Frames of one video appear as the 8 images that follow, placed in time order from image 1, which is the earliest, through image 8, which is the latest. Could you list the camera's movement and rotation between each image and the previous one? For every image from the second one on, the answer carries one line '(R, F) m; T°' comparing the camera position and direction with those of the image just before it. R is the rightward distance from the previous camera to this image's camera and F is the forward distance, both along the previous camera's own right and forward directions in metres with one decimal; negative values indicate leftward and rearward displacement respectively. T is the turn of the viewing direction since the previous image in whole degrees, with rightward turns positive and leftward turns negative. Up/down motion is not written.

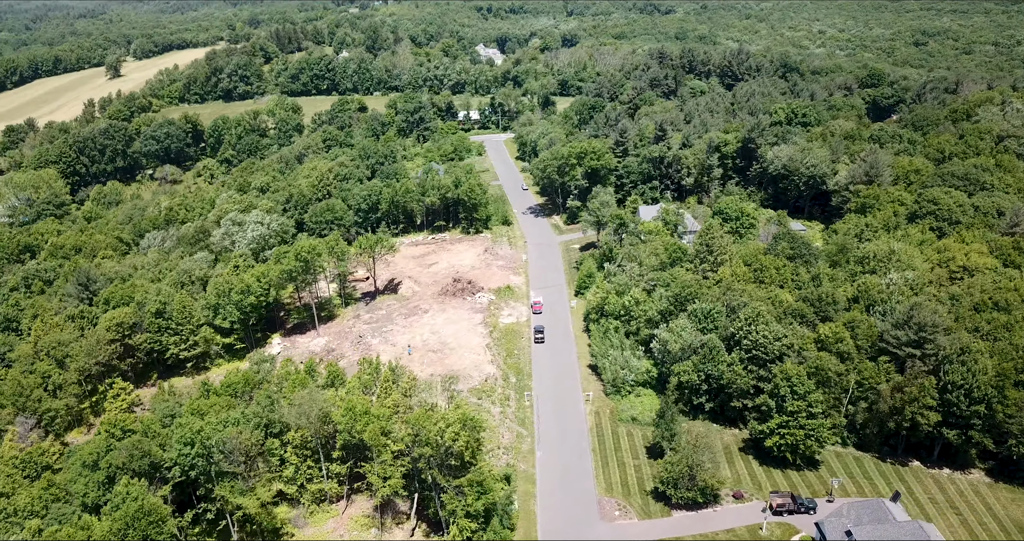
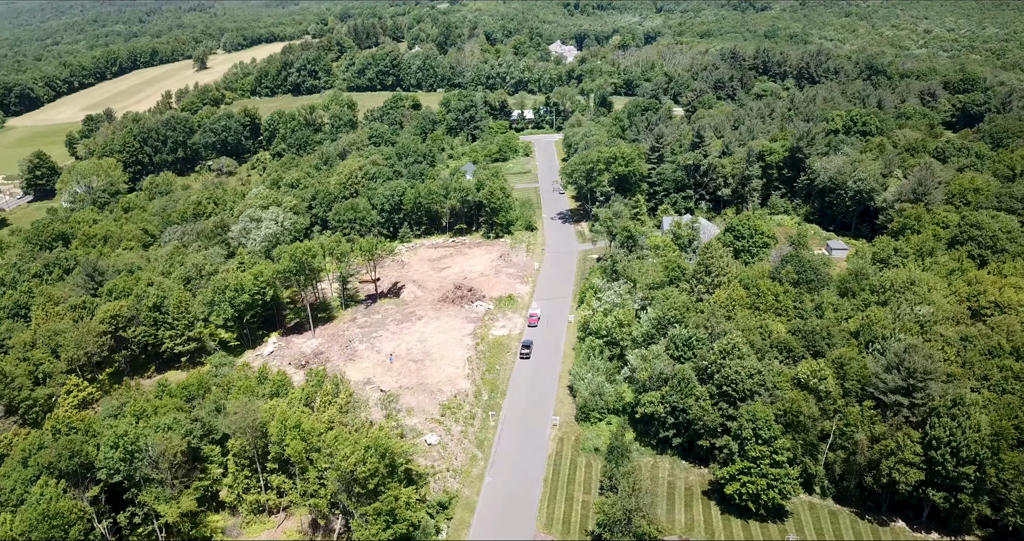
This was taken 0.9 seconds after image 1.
(+6.5, +2.3) m; -7°
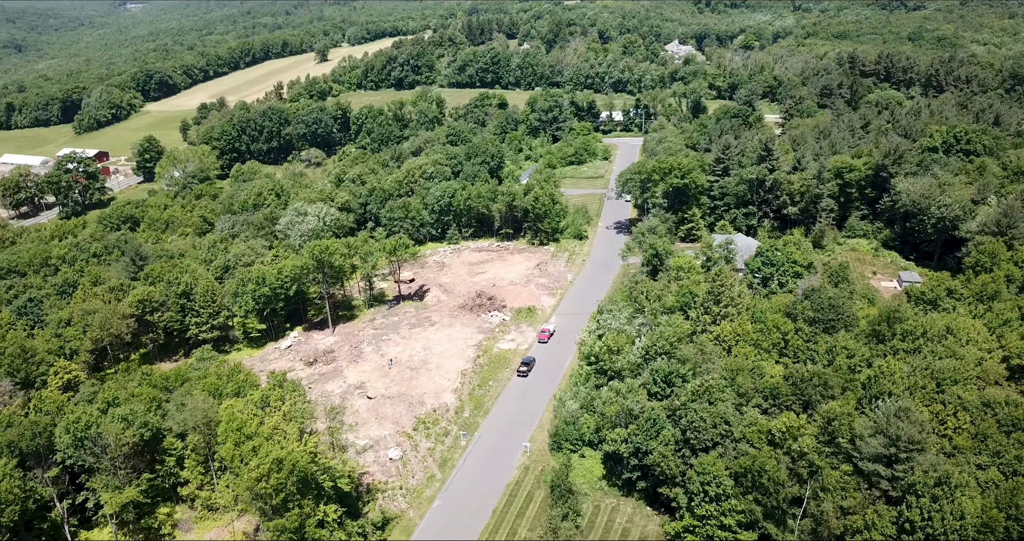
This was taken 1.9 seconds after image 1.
(+7.5, +2.5) m; -10°
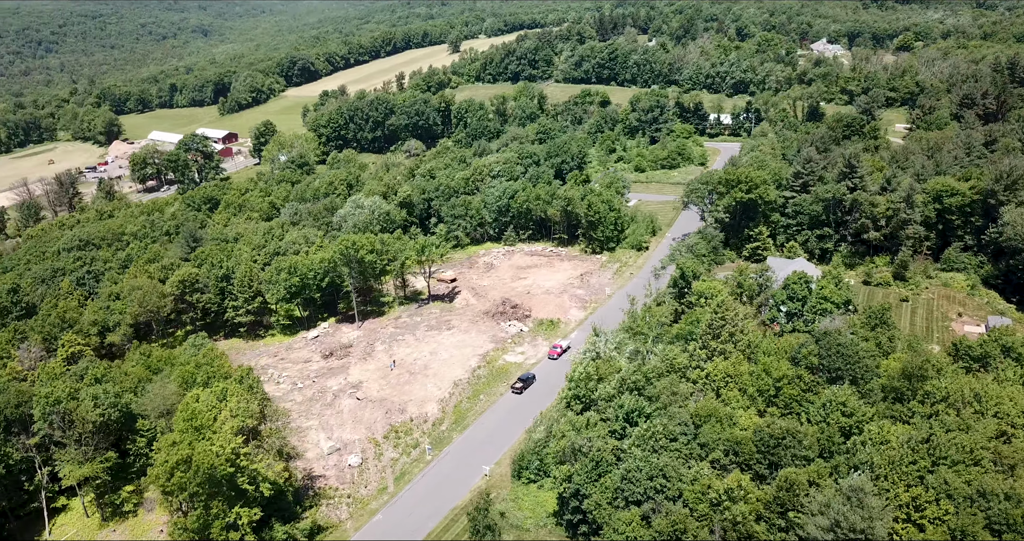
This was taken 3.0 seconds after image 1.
(+8.3, +2.7) m; -11°
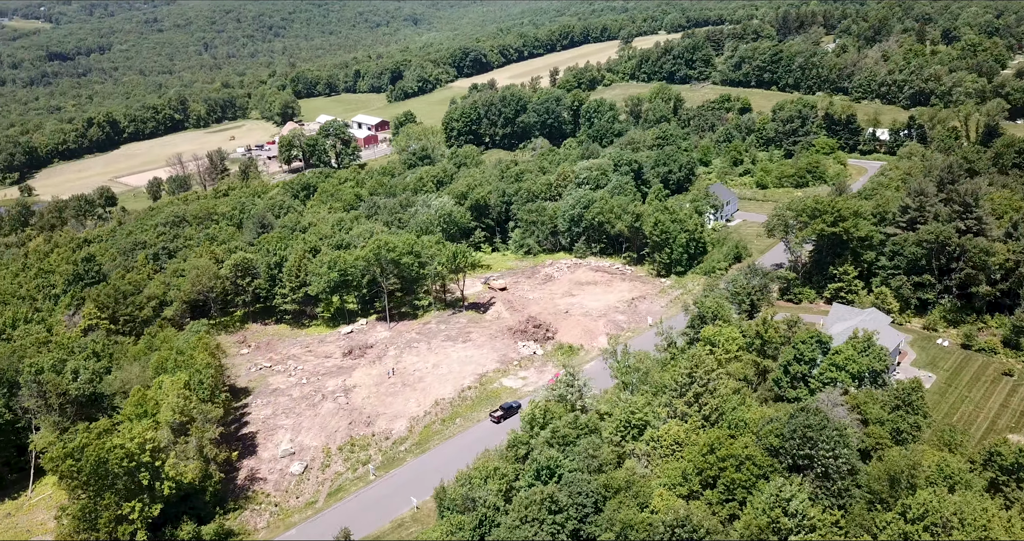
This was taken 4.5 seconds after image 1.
(+10.8, +4.1) m; -14°
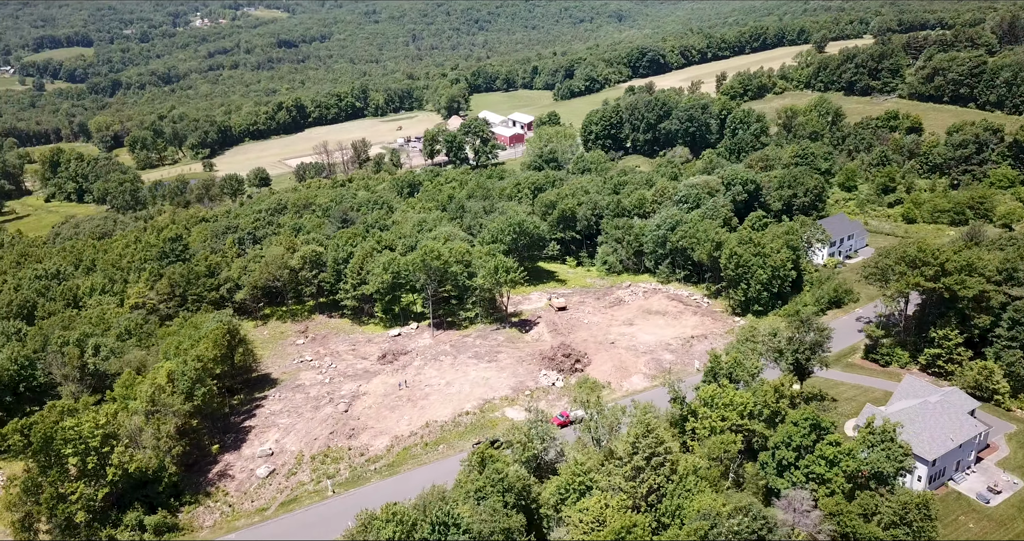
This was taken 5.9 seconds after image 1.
(+9.7, +4.1) m; -14°
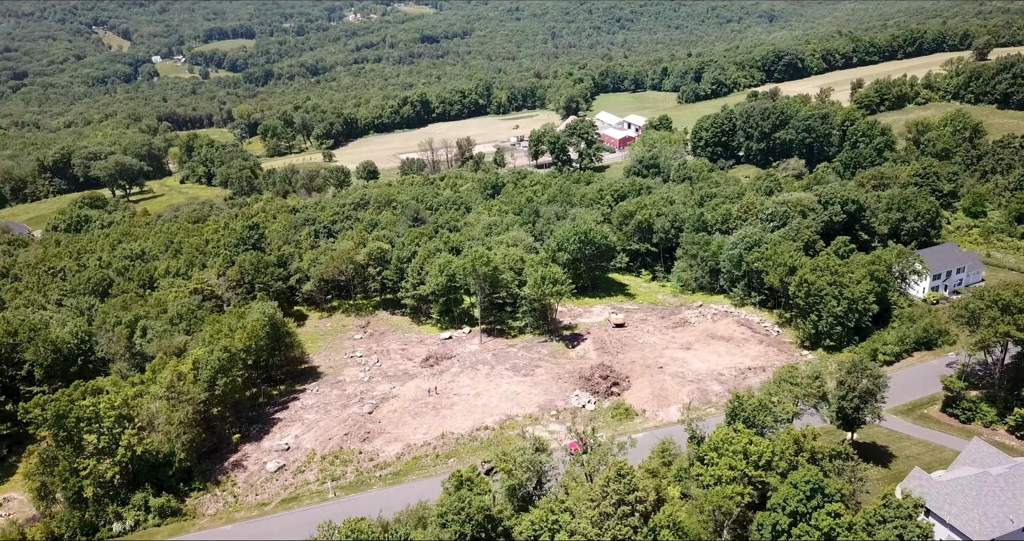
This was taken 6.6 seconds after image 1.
(+5.5, +2.1) m; -10°
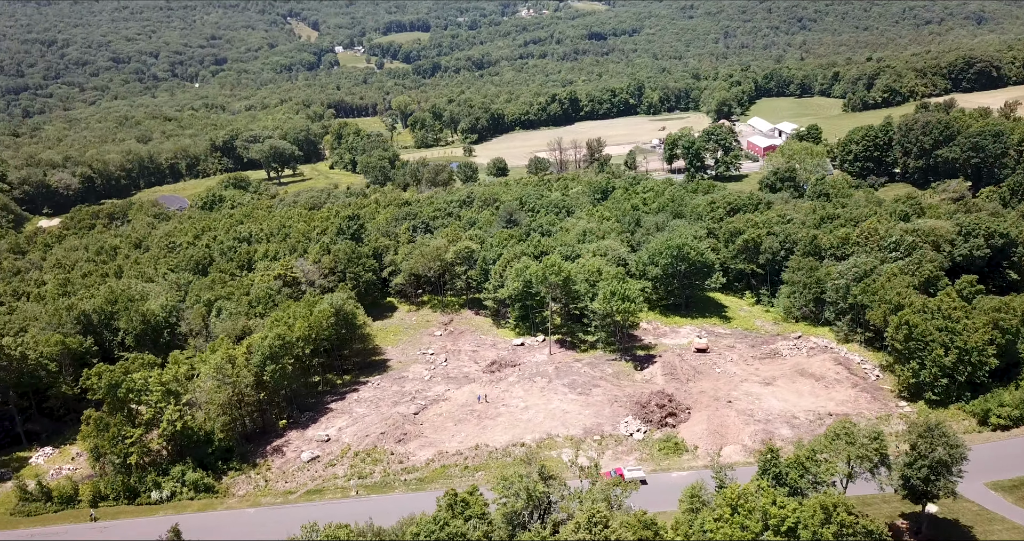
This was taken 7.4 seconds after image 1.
(+5.6, +2.2) m; -12°
